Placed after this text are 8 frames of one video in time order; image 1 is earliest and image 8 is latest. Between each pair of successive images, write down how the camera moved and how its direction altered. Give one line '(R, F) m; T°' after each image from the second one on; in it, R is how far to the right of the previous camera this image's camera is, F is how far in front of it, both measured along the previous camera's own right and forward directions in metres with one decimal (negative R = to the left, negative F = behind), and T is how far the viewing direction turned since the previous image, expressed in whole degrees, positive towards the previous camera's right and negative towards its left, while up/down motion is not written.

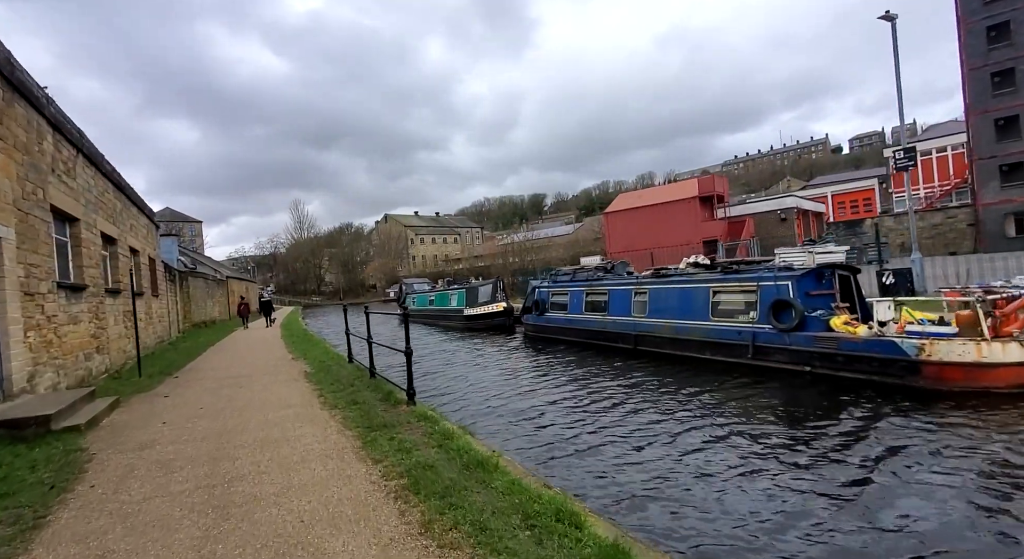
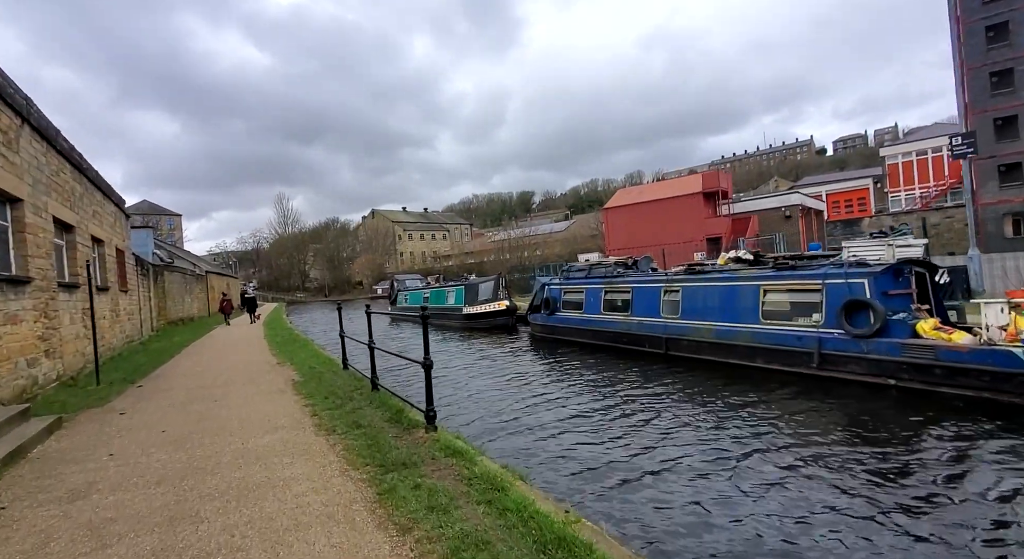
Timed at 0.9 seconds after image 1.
(-0.6, +1.2) m; +2°
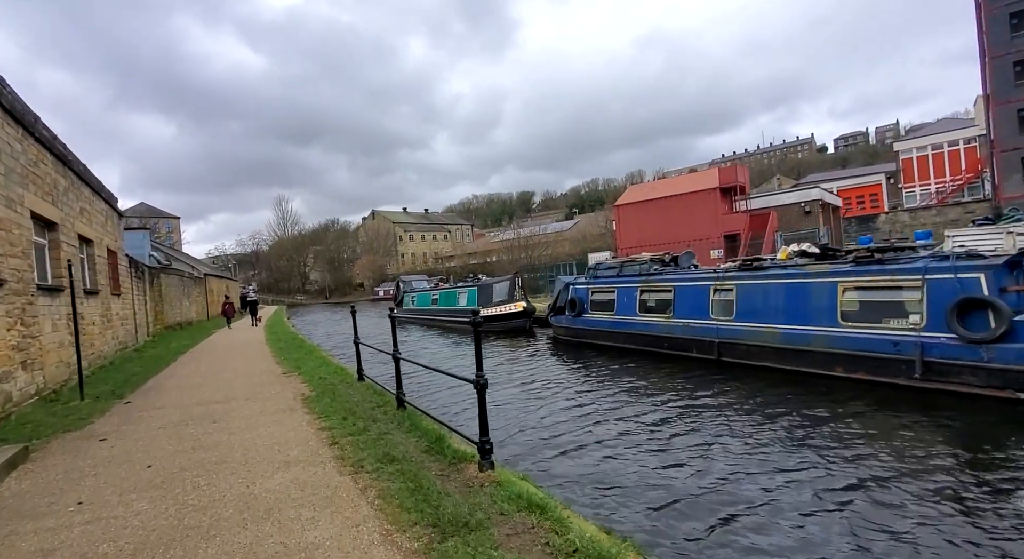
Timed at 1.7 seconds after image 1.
(-0.6, +1.0) m; 0°
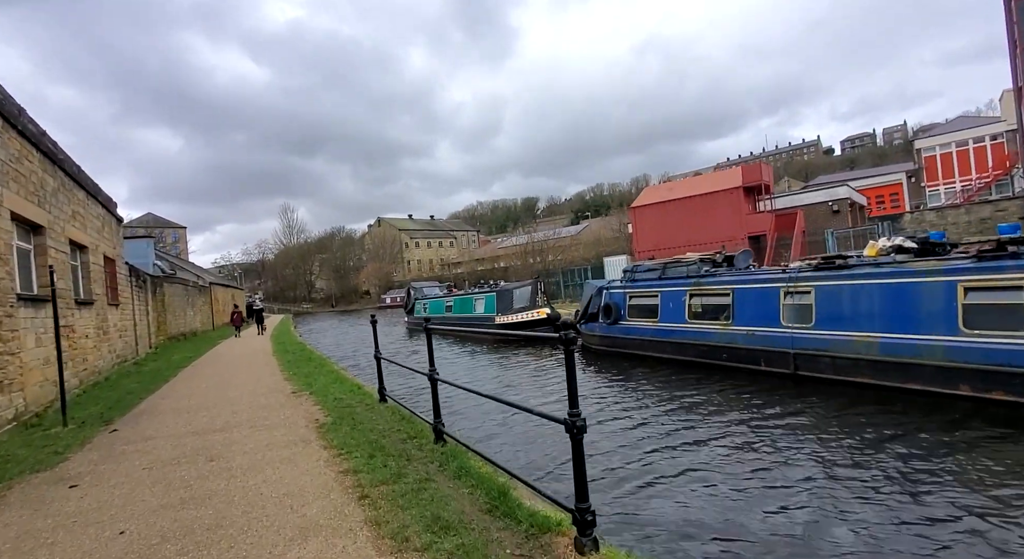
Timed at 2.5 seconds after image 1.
(-0.5, +1.1) m; -1°
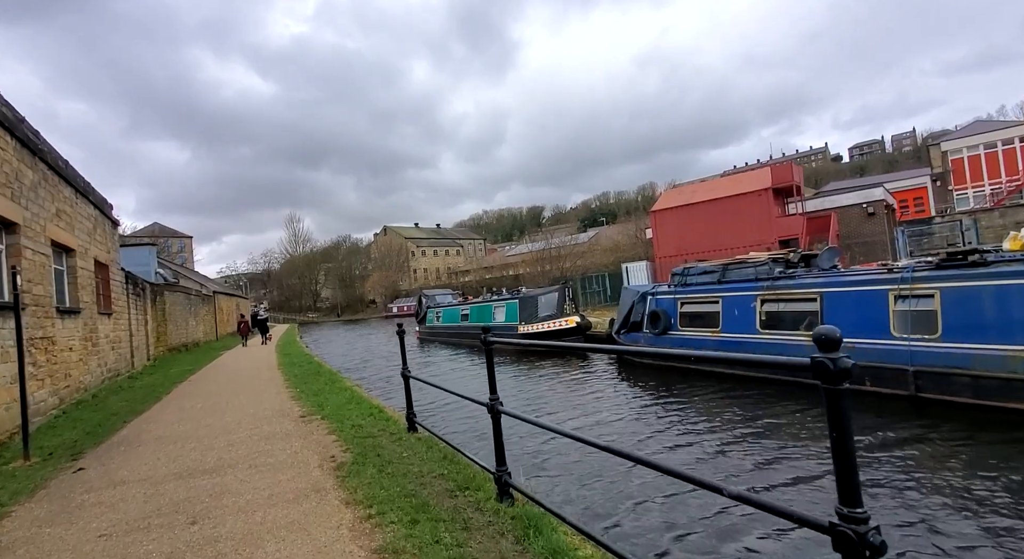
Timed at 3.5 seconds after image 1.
(-0.6, +1.3) m; -1°
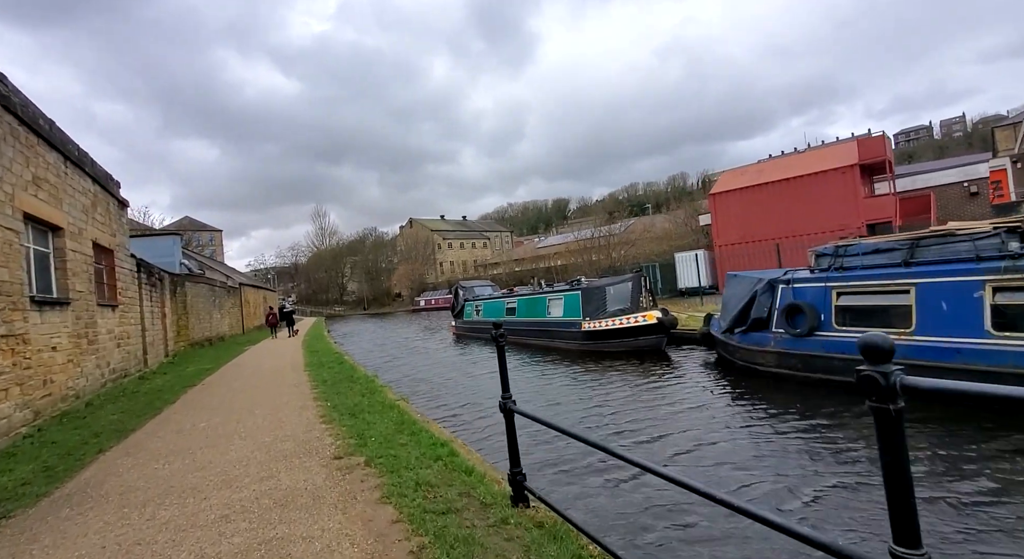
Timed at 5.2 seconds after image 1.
(-1.0, +2.3) m; -3°
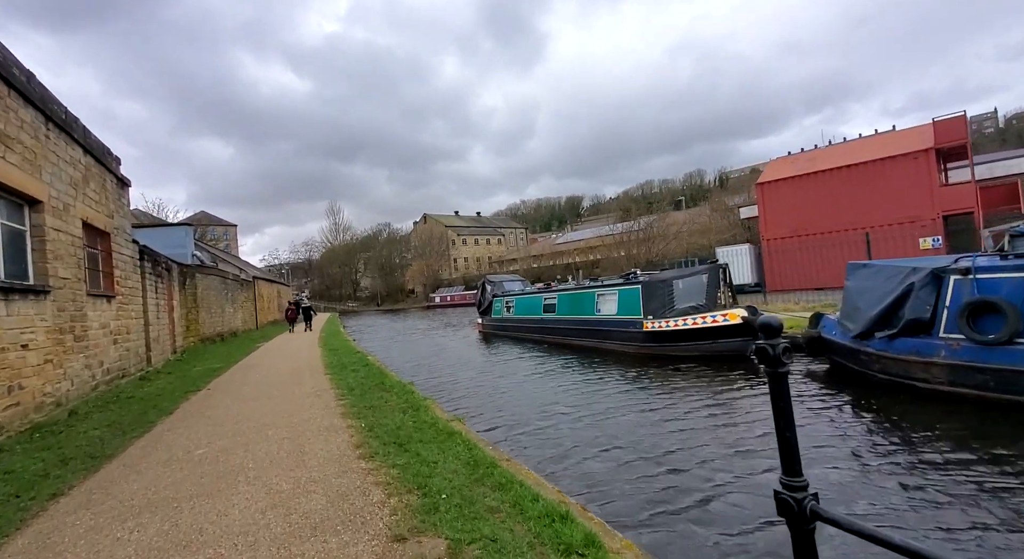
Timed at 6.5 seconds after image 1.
(-0.9, +1.8) m; -1°
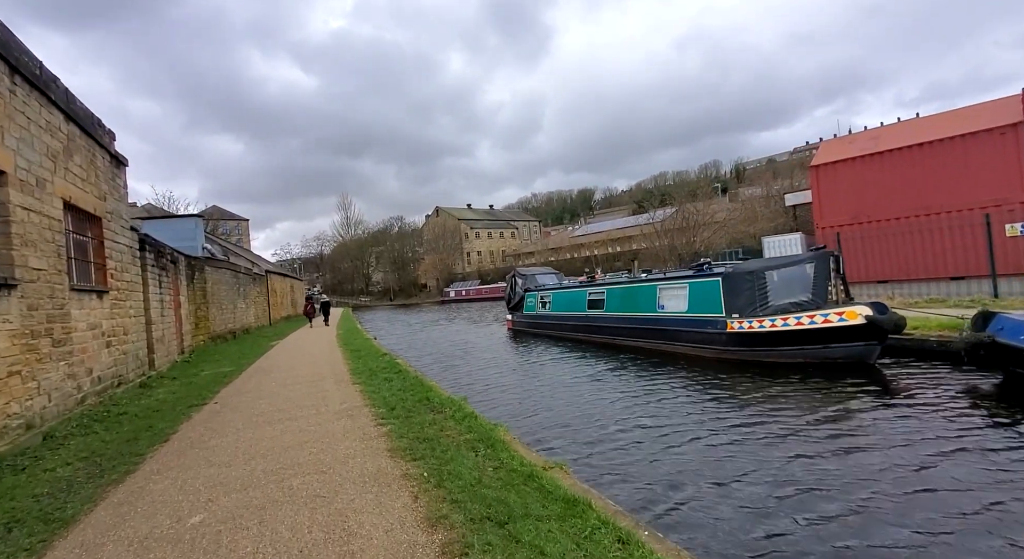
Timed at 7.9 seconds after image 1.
(-0.9, +1.8) m; -1°
